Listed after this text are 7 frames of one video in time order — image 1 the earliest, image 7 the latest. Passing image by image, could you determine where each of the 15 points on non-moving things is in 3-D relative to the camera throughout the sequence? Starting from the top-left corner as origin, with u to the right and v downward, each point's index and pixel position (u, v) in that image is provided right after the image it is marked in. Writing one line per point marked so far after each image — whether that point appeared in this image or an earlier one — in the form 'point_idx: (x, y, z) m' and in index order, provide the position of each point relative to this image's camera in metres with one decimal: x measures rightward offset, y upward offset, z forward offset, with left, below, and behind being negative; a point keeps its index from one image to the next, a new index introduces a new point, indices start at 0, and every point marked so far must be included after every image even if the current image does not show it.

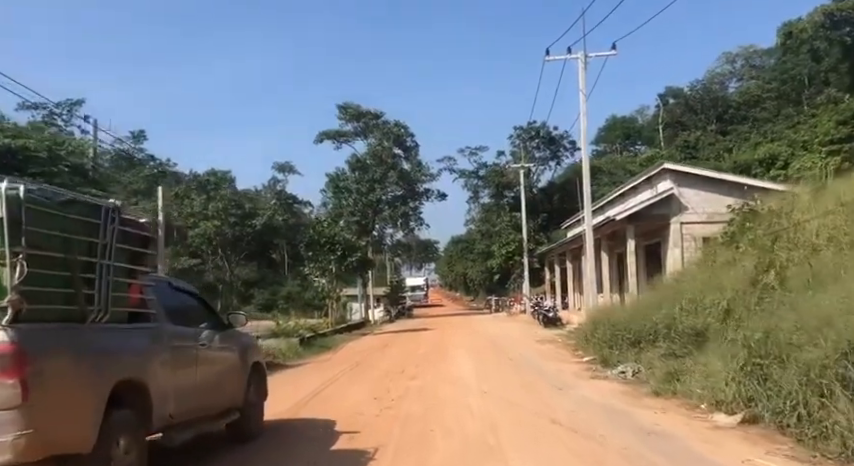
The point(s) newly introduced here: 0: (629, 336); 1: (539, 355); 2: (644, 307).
0: (+4.4, -2.3, +15.8) m
1: (+3.0, -3.2, +19.0) m
2: (+5.1, -1.8, +16.9) m
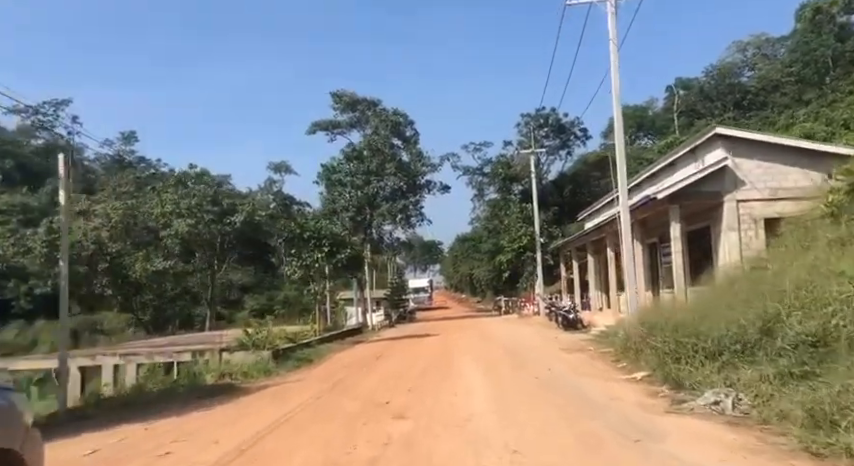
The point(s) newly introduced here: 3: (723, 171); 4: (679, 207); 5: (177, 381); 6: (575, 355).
0: (+4.3, -1.8, +11.4) m
1: (+3.0, -2.8, +14.6) m
2: (+5.1, -1.3, +12.5) m
3: (+8.0, +1.7, +19.3) m
4: (+7.0, +0.7, +19.7) m
5: (-5.3, -3.1, +15.0) m
6: (+3.7, -3.1, +17.8) m
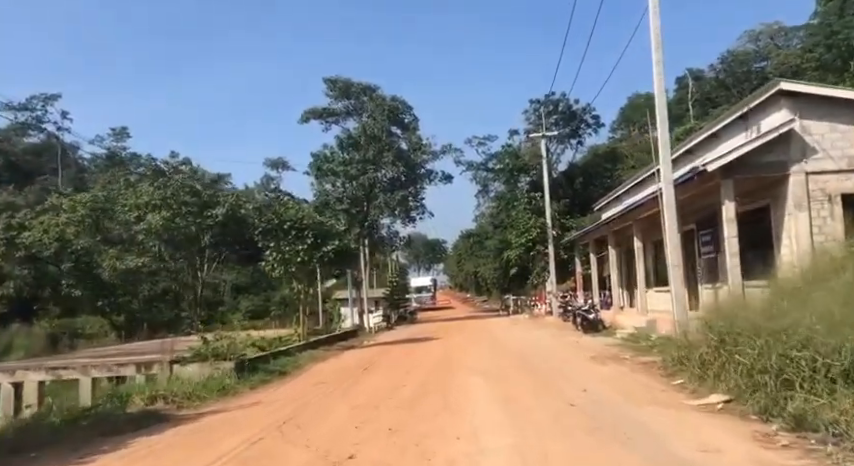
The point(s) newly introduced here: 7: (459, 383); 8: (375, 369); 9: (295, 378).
0: (+4.2, -1.4, +7.7) m
1: (+2.9, -2.4, +10.9) m
2: (+4.9, -0.8, +8.8) m
3: (+7.9, +2.1, +15.6) m
4: (+6.9, +1.2, +16.0) m
5: (-5.4, -2.8, +11.4) m
6: (+3.6, -2.7, +14.1) m
7: (+0.6, -2.7, +12.7) m
8: (-1.2, -3.3, +17.1) m
9: (-3.0, -3.4, +16.5) m
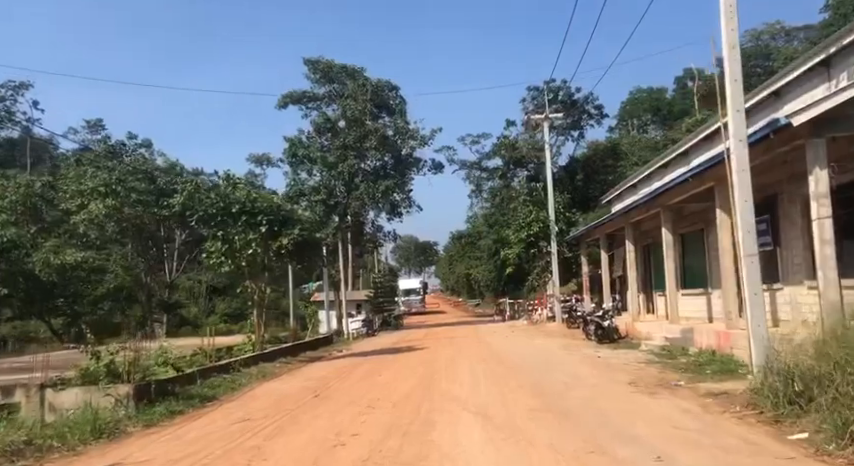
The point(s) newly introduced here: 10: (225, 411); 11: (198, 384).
0: (+3.8, -1.0, +3.3) m
1: (+2.5, -2.0, +6.4) m
2: (+4.6, -0.5, +4.4) m
3: (+7.5, +2.5, +11.2) m
4: (+6.5, +1.5, +11.6) m
5: (-5.7, -2.3, +6.8) m
6: (+3.2, -2.3, +9.7) m
7: (+0.2, -2.3, +8.2) m
8: (-1.7, -2.9, +12.6) m
9: (-3.5, -2.9, +12.0) m
10: (-3.3, -2.8, +11.4) m
11: (-4.5, -3.0, +14.0) m
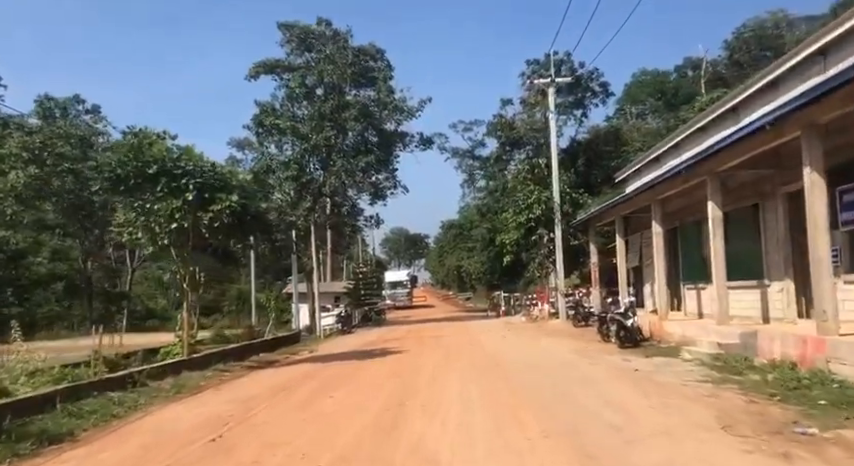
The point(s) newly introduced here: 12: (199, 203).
0: (+3.6, -0.5, -1.2) m
1: (+2.2, -1.5, +1.9) m
2: (+4.3, 0.0, -0.1) m
3: (+7.2, +2.9, +6.7) m
4: (+6.1, +2.0, +7.1) m
5: (-6.1, -1.7, +2.2) m
6: (+2.9, -1.8, +5.2) m
7: (-0.2, -1.7, +3.7) m
8: (-2.1, -2.3, +8.0) m
9: (-3.8, -2.3, +7.4) m
10: (-3.6, -2.3, +6.8) m
11: (-5.0, -2.3, +9.5) m
12: (-4.9, +0.6, +15.5) m
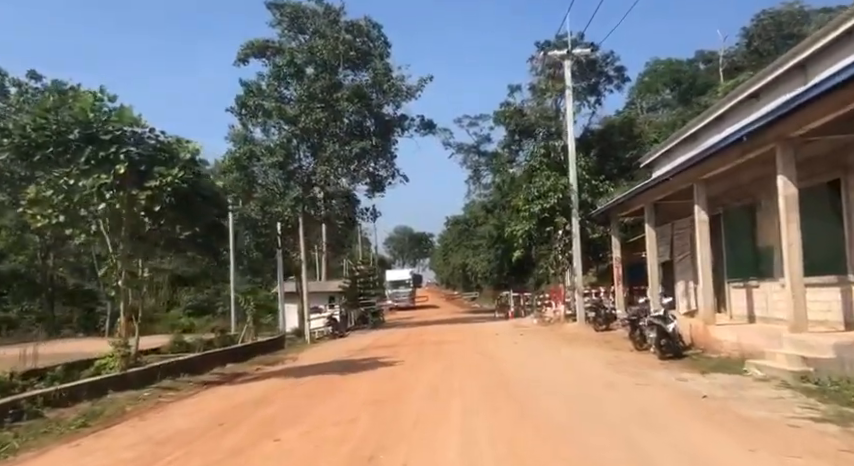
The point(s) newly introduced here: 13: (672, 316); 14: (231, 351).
0: (+3.4, -0.2, -4.5) m
1: (+2.0, -1.2, -1.3) m
2: (+4.1, +0.3, -3.4) m
3: (+7.1, +3.2, +3.4) m
4: (+6.0, +2.3, +3.8) m
5: (-6.2, -1.4, -1.0) m
6: (+2.7, -1.5, +1.9) m
7: (-0.3, -1.4, +0.4) m
8: (-2.2, -2.0, +4.8) m
9: (-4.0, -2.0, +4.1) m
10: (-3.8, -2.0, +3.6) m
11: (-5.1, -2.0, +6.2) m
12: (-5.0, +0.9, +12.2) m
13: (+5.4, -1.8, +15.6) m
14: (-5.0, -3.0, +17.9) m
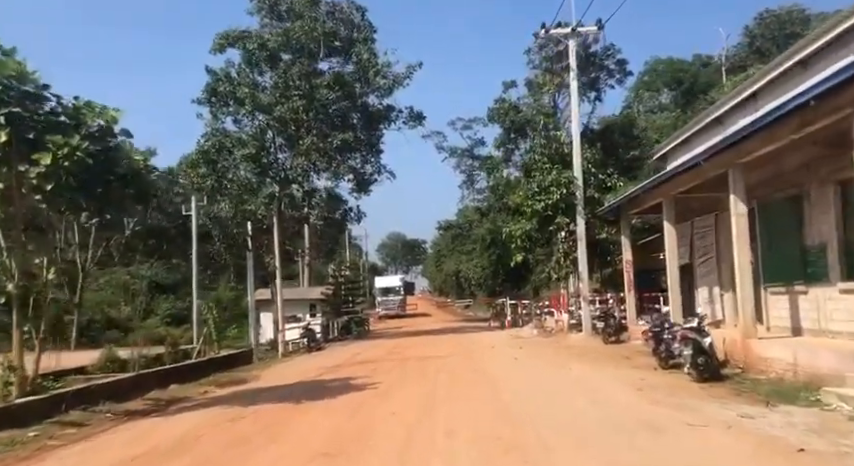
0: (+3.2, +0.1, -7.3) m
1: (+1.8, -0.9, -4.1) m
2: (+4.0, +0.6, -6.2) m
3: (+6.8, +3.5, +0.7) m
4: (+5.8, +2.5, +1.1) m
5: (-6.4, -1.2, -3.9) m
6: (+2.5, -1.2, -0.9) m
7: (-0.5, -1.2, -2.4) m
8: (-2.4, -1.7, +1.9) m
9: (-4.2, -1.8, +1.3) m
10: (-4.0, -1.7, +0.7) m
11: (-5.3, -1.8, +3.4) m
12: (-5.3, +1.1, +9.4) m
13: (+5.0, -1.7, +12.8) m
14: (-5.3, -2.9, +15.0) m
